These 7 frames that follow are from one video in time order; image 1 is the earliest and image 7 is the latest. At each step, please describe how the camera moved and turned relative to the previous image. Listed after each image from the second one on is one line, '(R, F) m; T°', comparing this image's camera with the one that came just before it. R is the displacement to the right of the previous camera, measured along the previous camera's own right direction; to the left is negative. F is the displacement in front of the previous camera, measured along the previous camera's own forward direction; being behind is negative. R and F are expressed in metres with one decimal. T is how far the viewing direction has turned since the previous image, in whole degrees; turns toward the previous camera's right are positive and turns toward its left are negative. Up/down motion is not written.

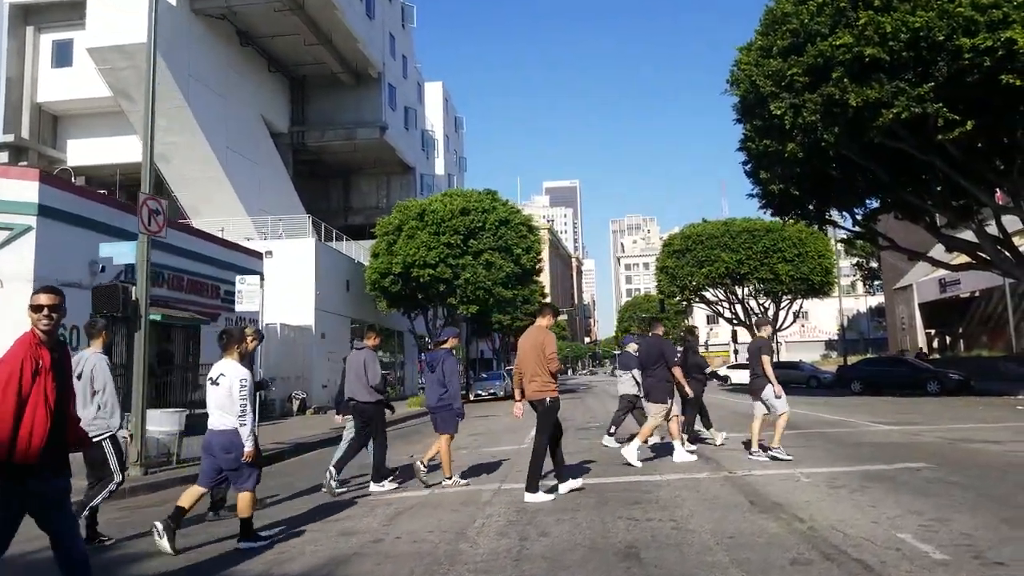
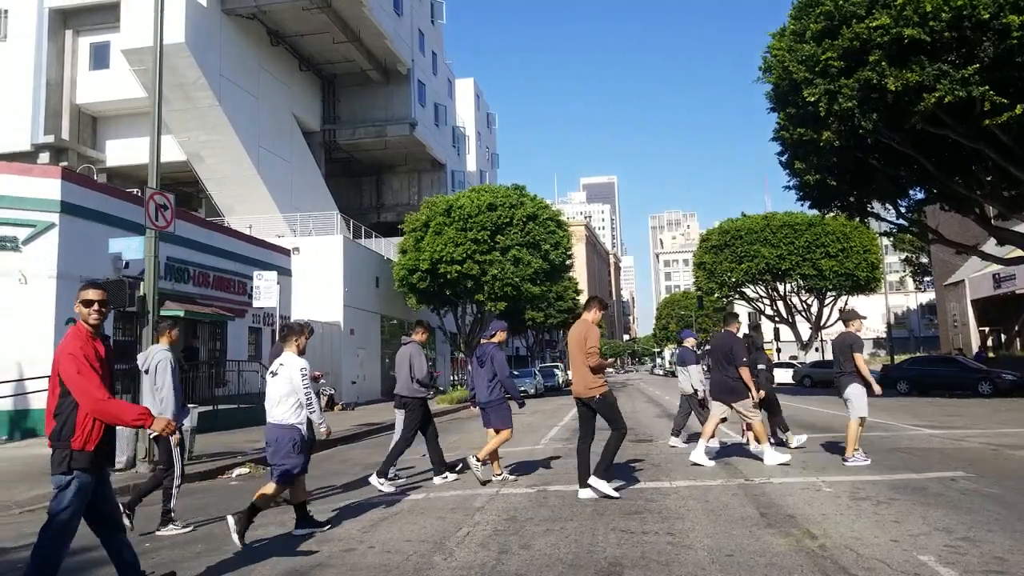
(+0.4, +0.5) m; -3°
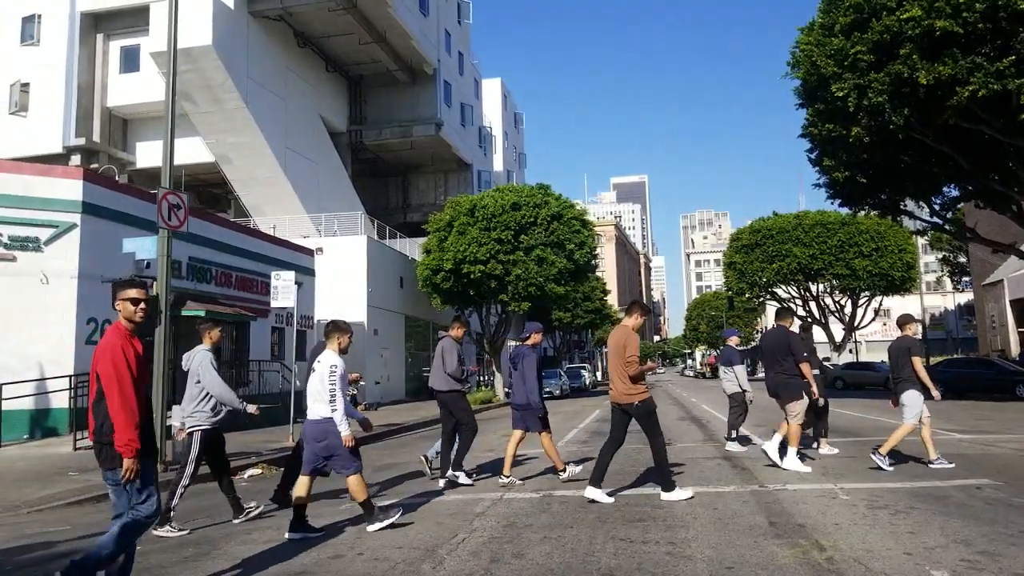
(+0.2, +0.2) m; -2°
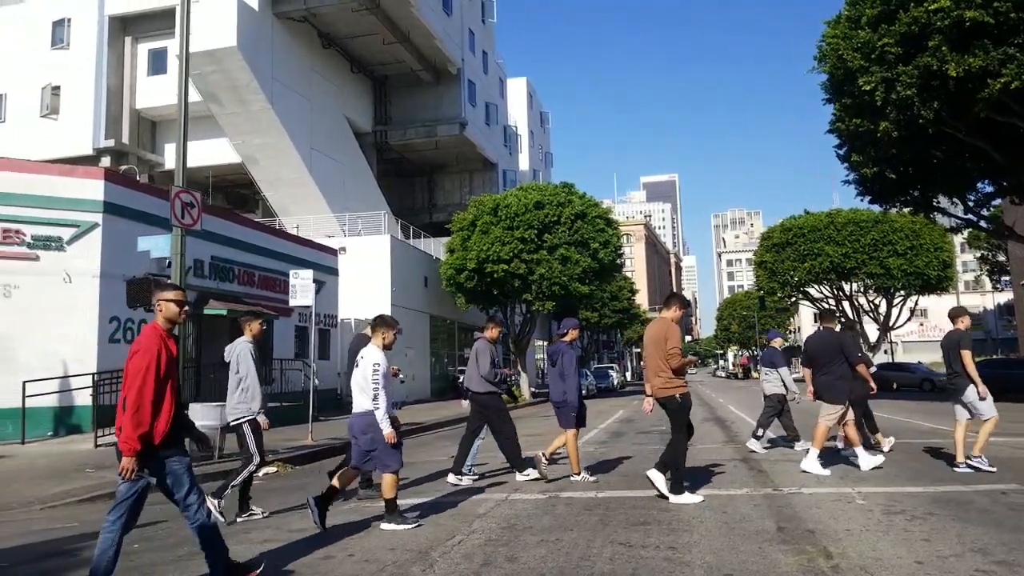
(+0.2, +0.2) m; -2°
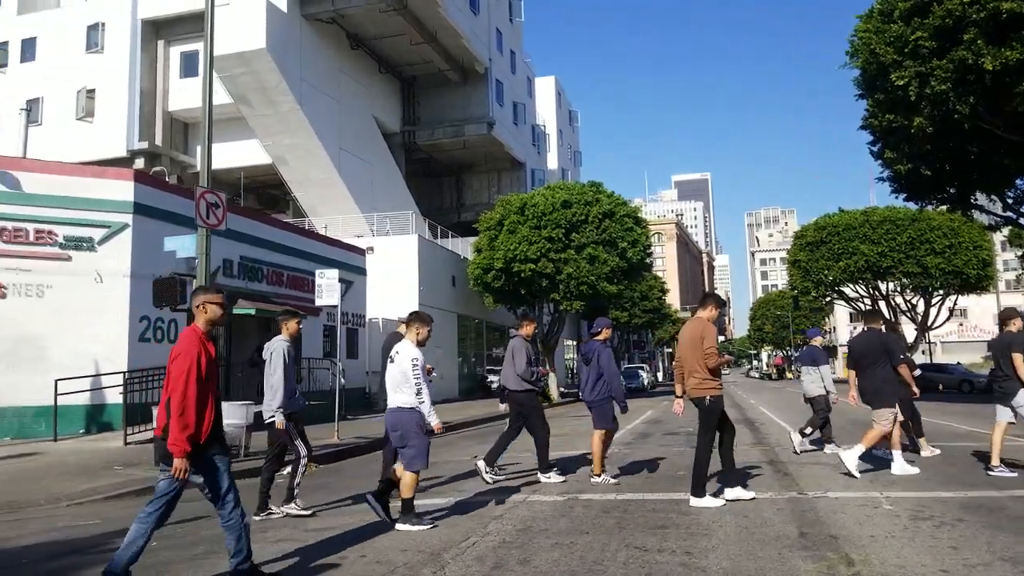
(+0.1, +0.1) m; -2°
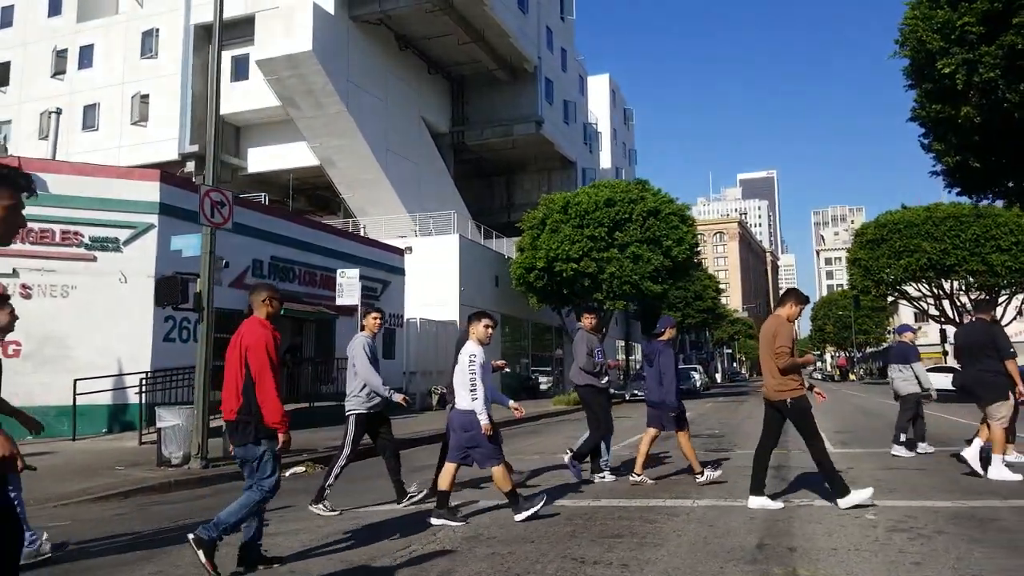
(+0.8, +0.3) m; -5°
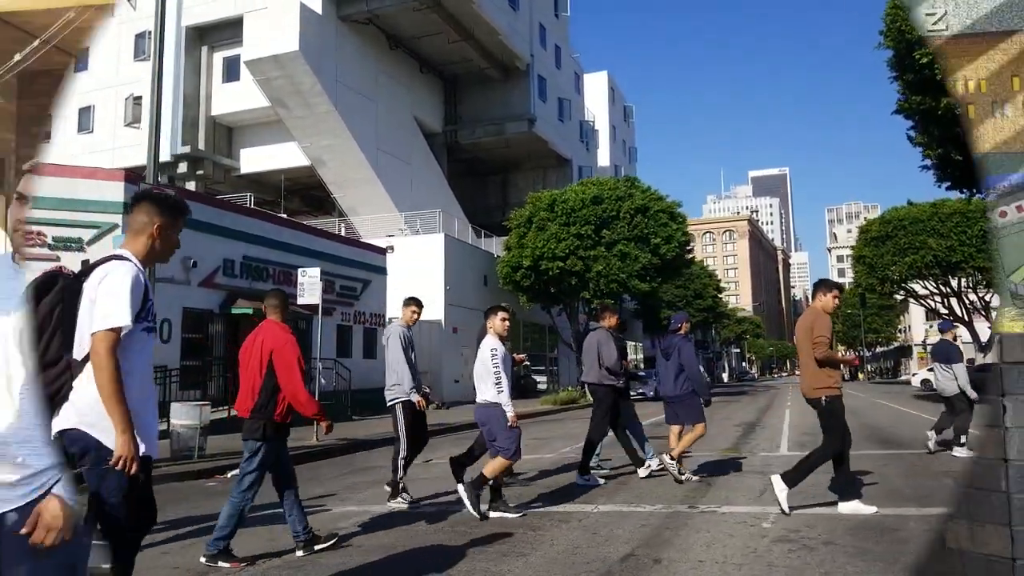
(+1.0, +0.3) m; -1°
